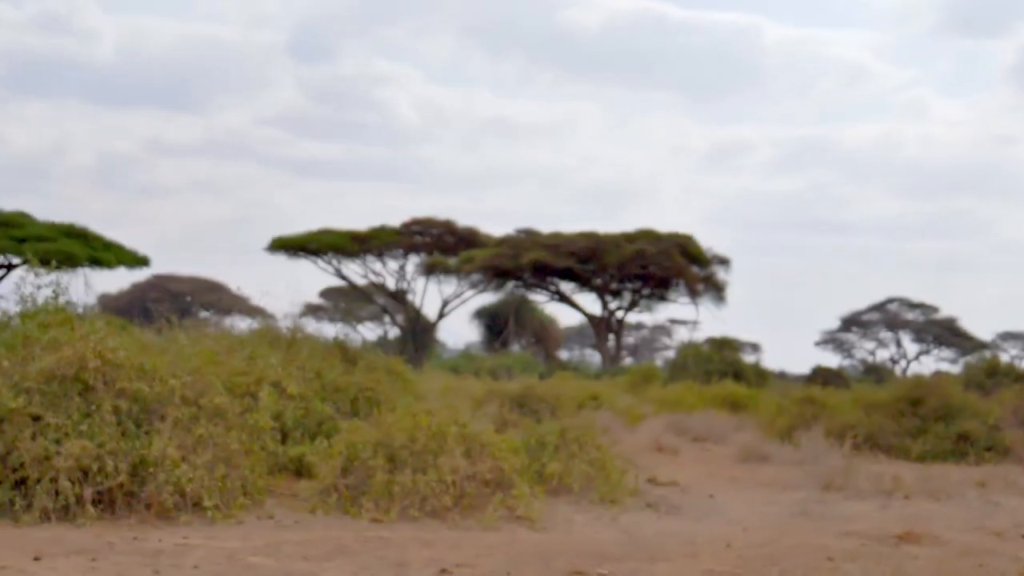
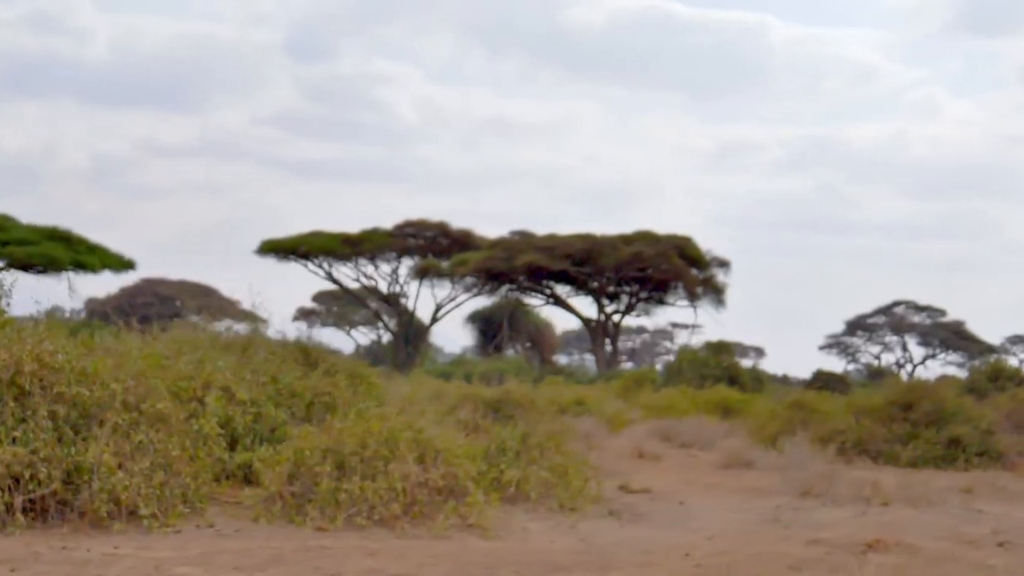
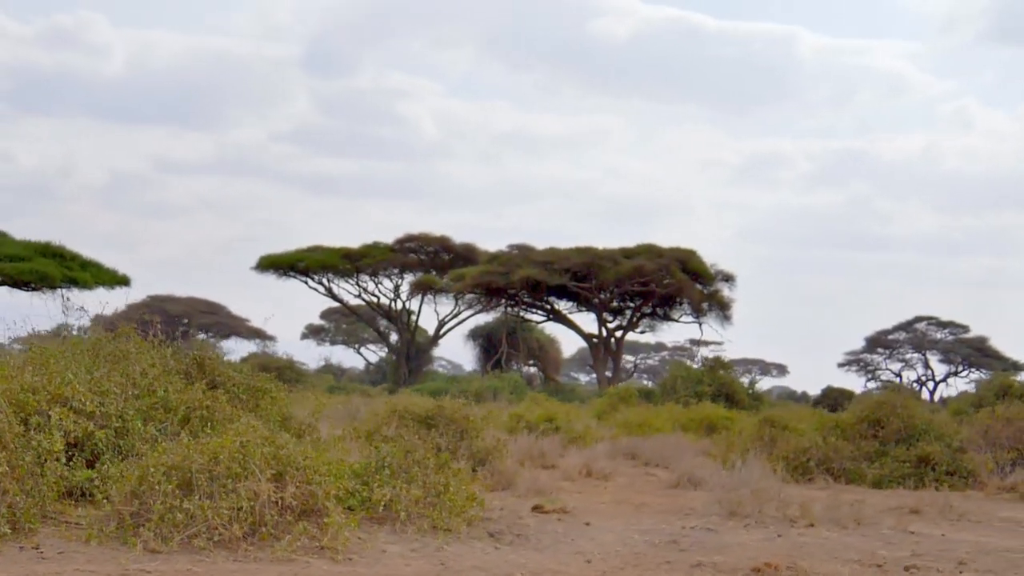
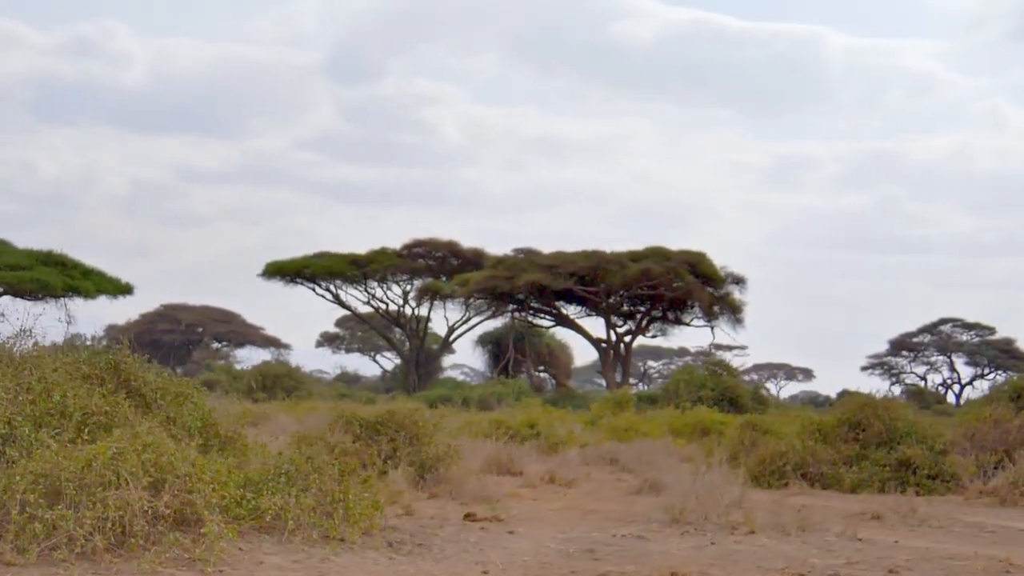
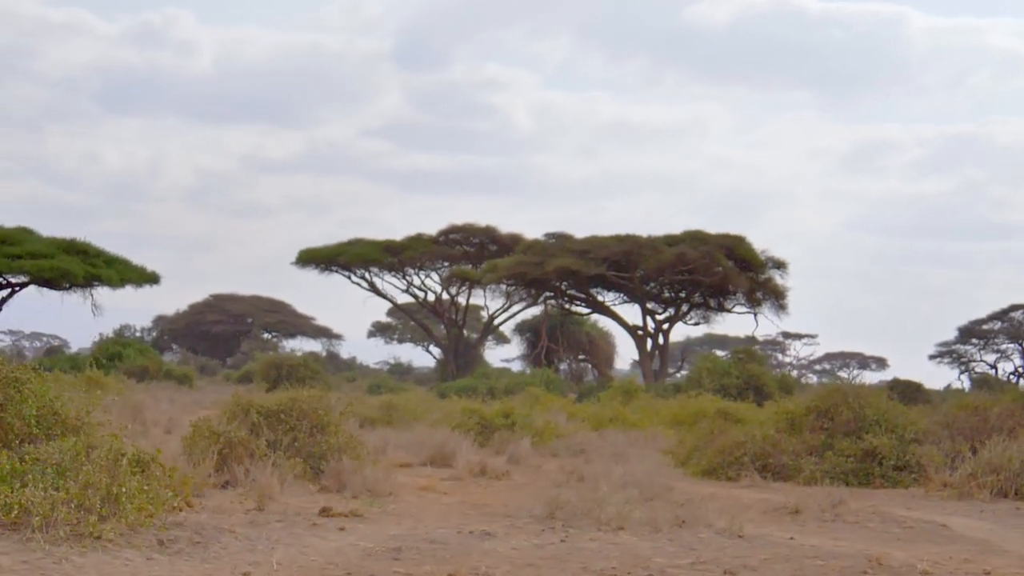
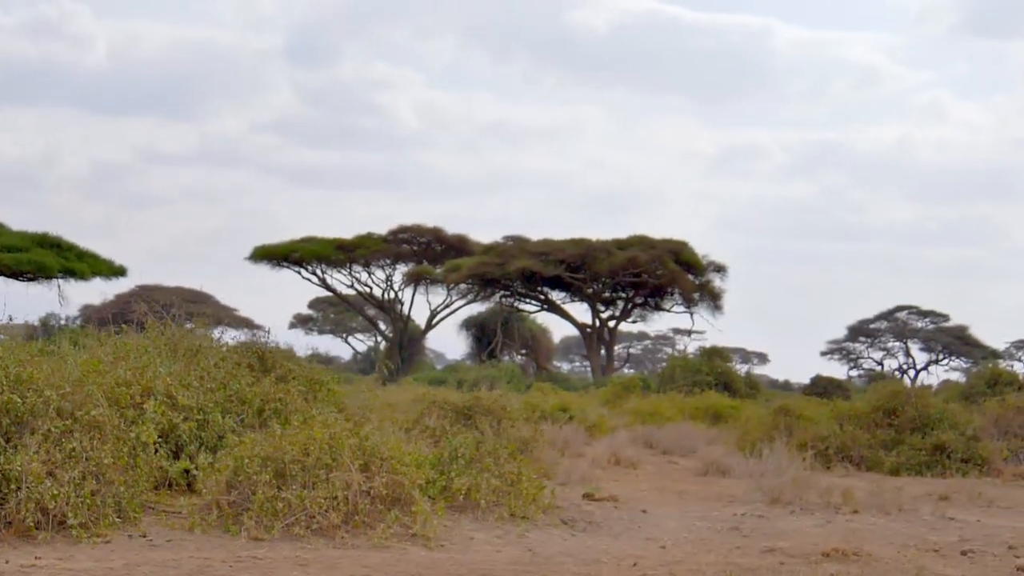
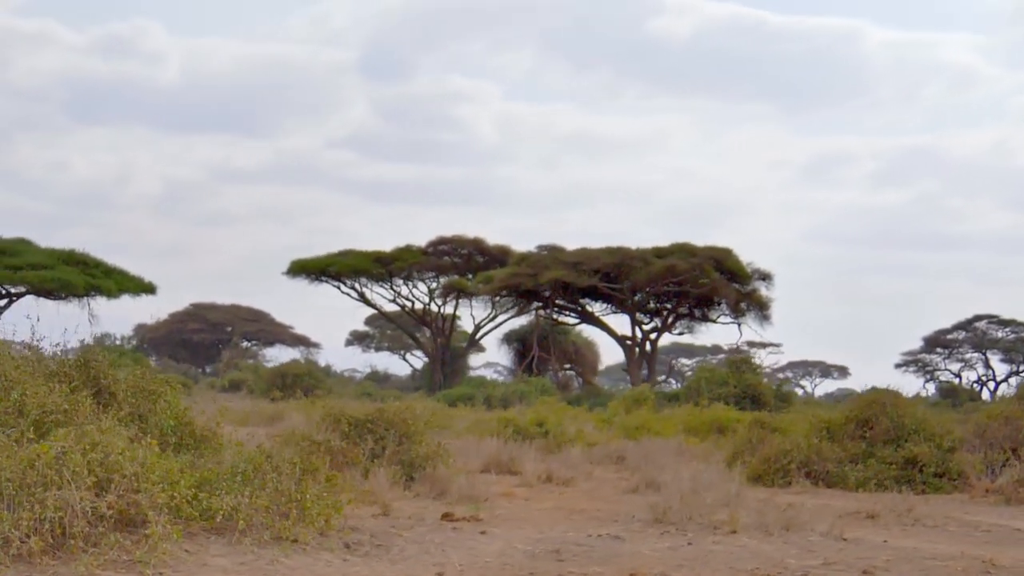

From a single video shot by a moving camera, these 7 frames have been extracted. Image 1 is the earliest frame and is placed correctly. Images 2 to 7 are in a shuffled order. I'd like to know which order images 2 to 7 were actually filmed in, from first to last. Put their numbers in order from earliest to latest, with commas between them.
2, 6, 3, 4, 7, 5
